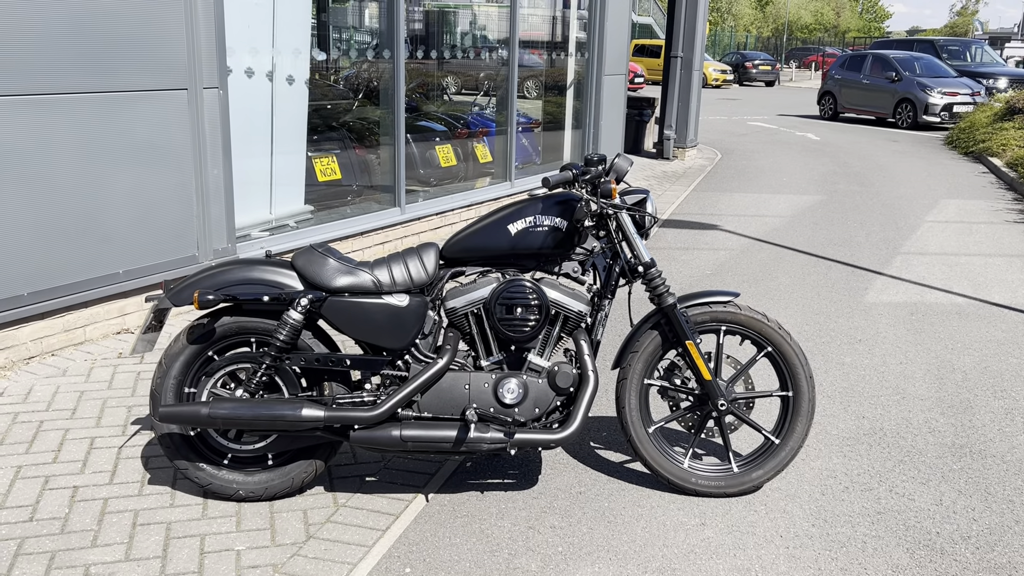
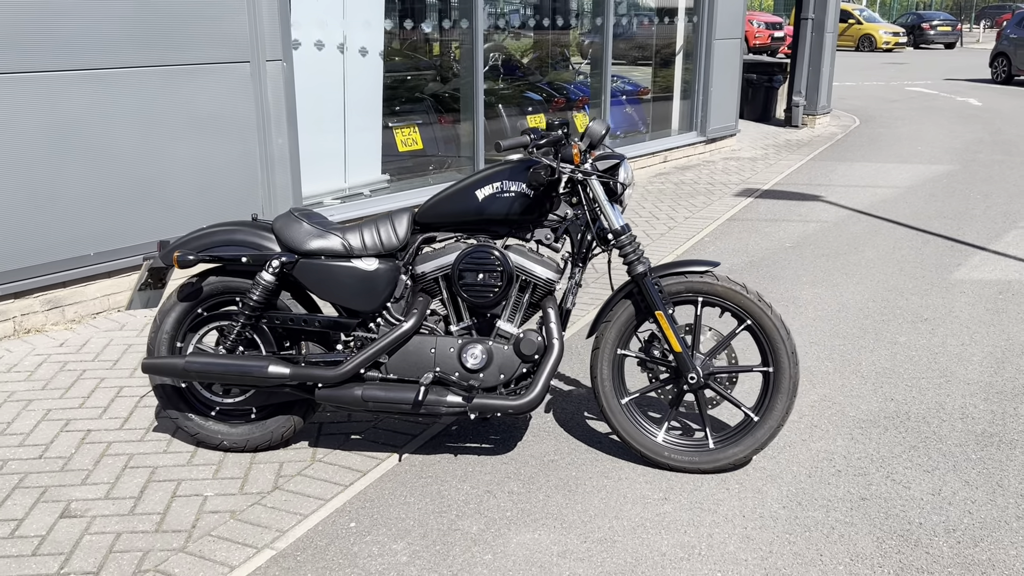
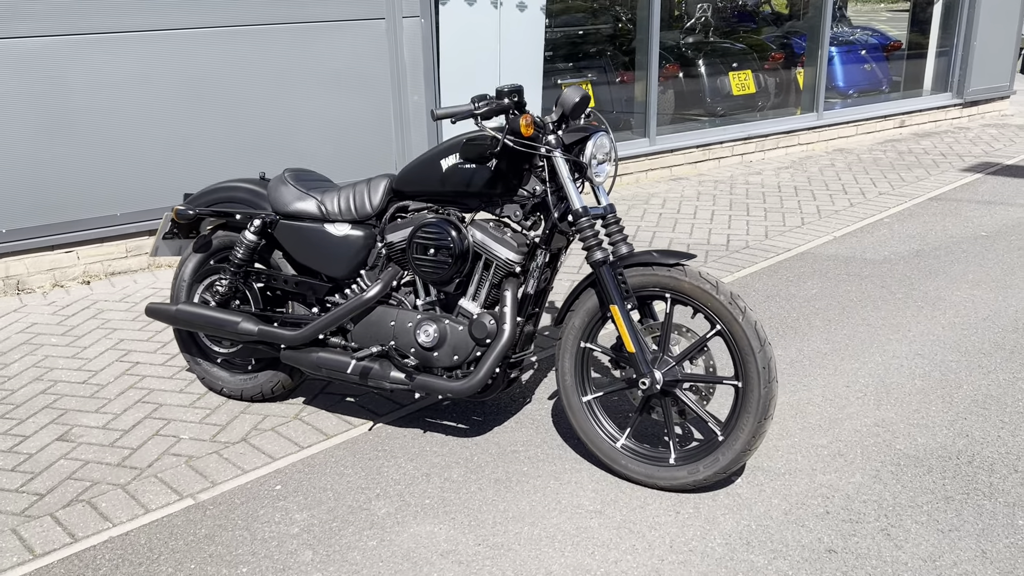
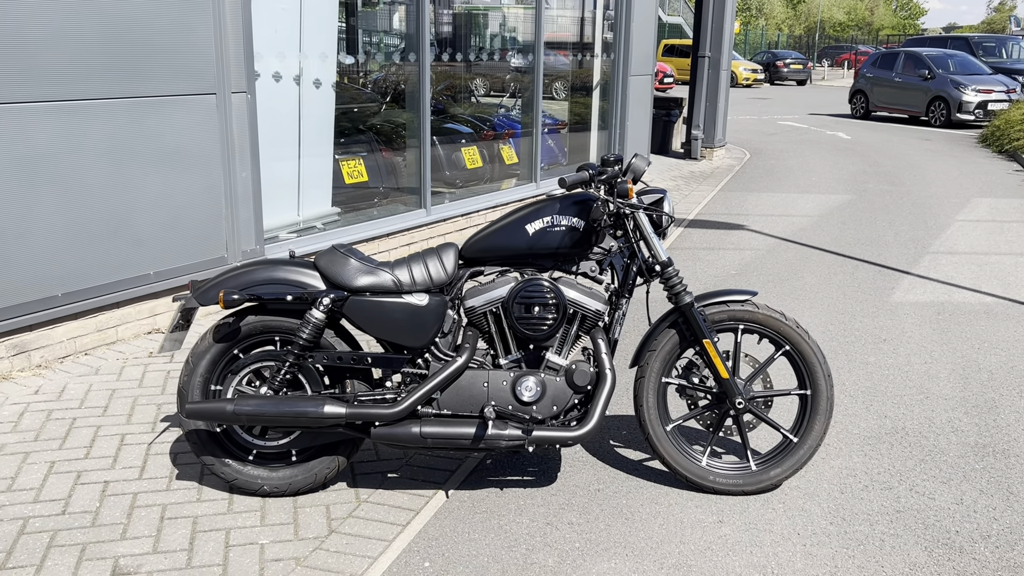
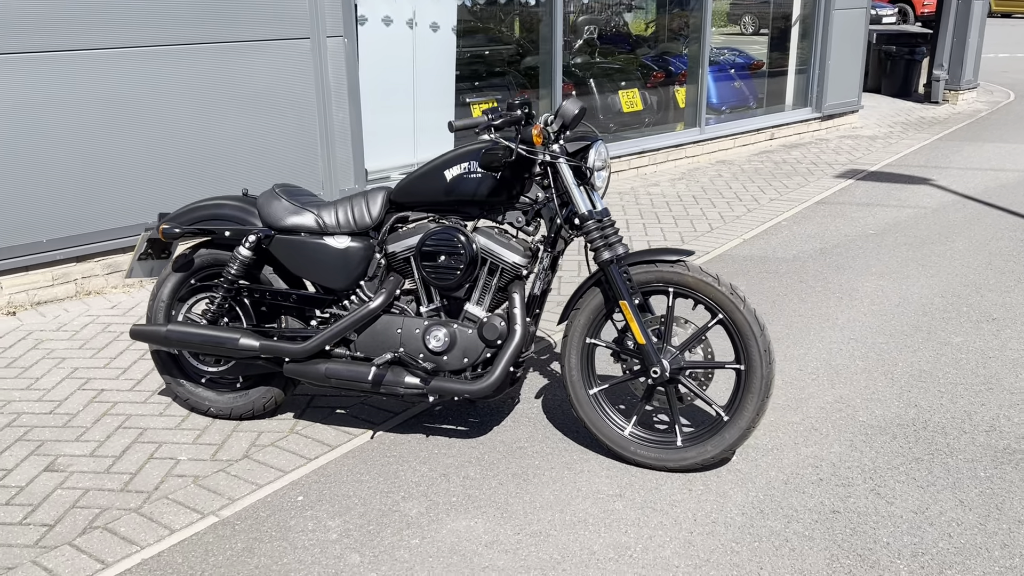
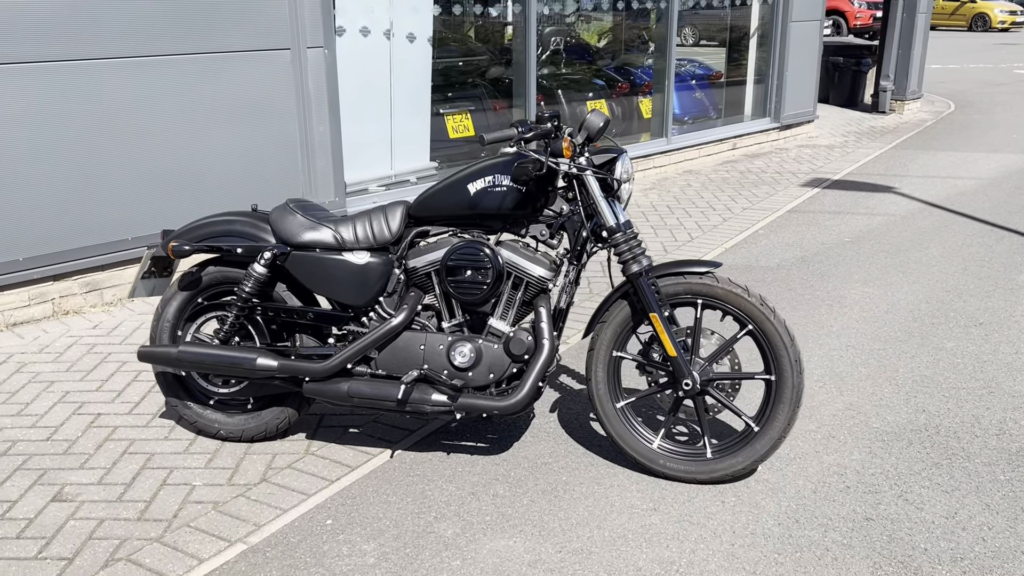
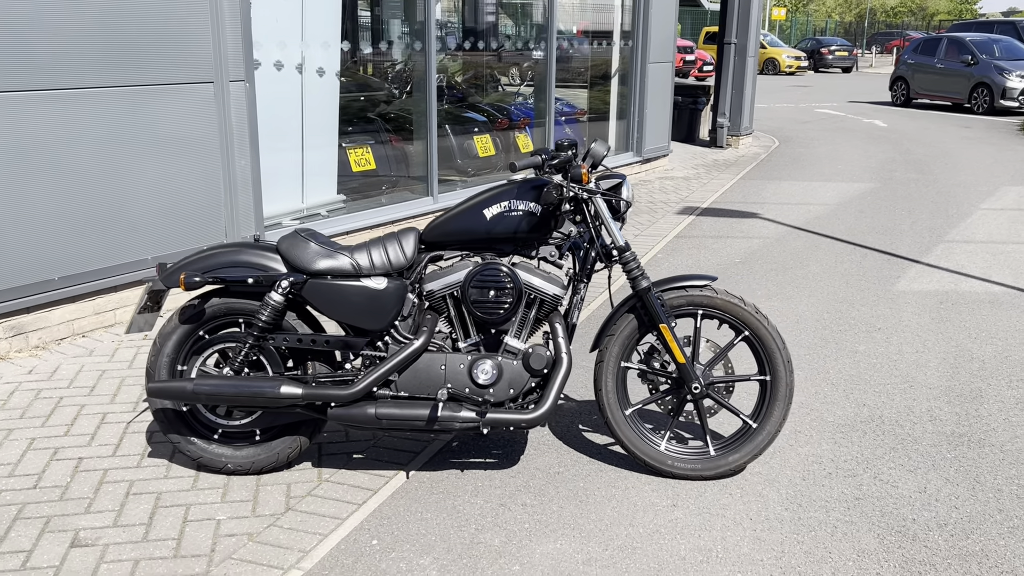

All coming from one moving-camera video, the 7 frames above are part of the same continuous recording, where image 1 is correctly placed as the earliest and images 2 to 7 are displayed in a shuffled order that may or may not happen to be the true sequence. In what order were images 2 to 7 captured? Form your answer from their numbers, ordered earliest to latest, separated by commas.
4, 7, 2, 6, 5, 3
